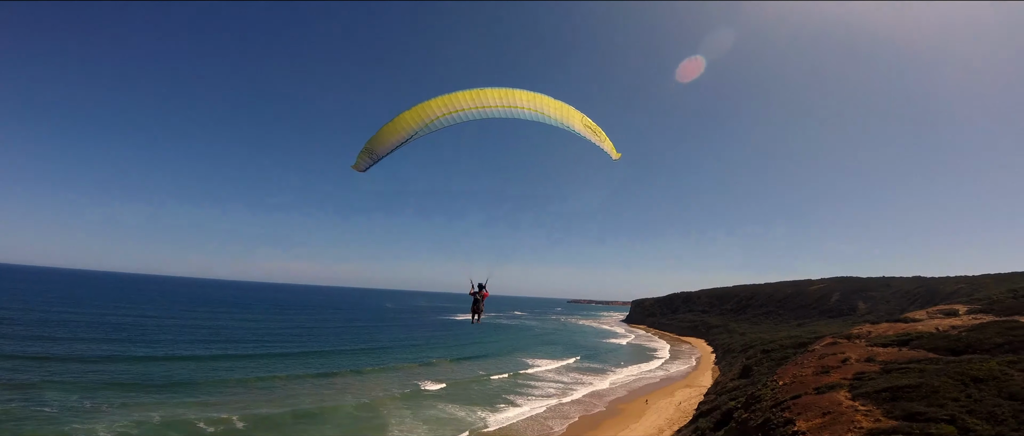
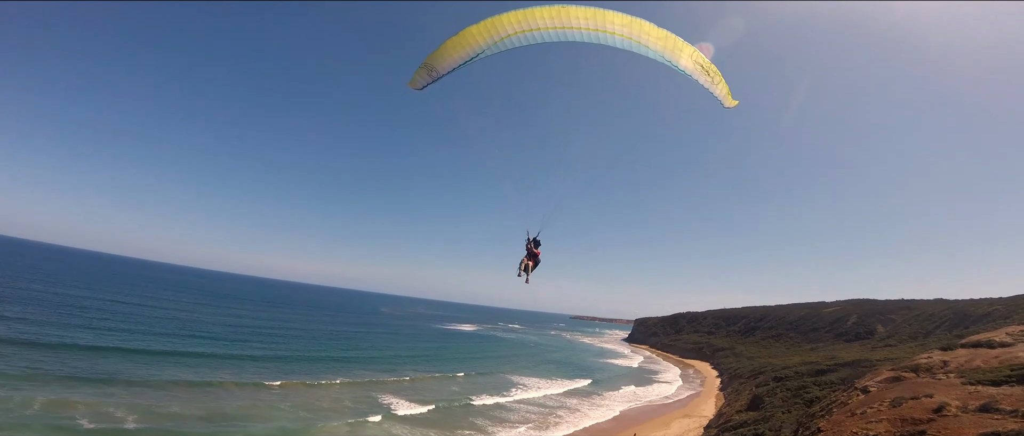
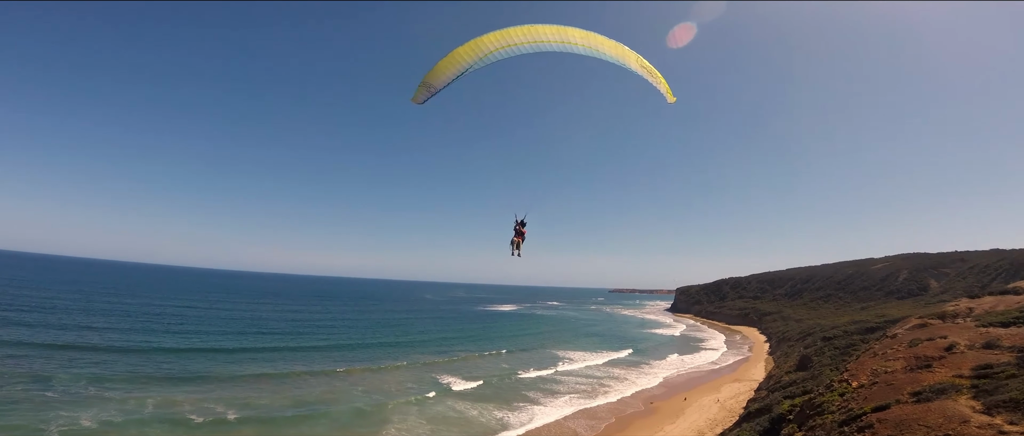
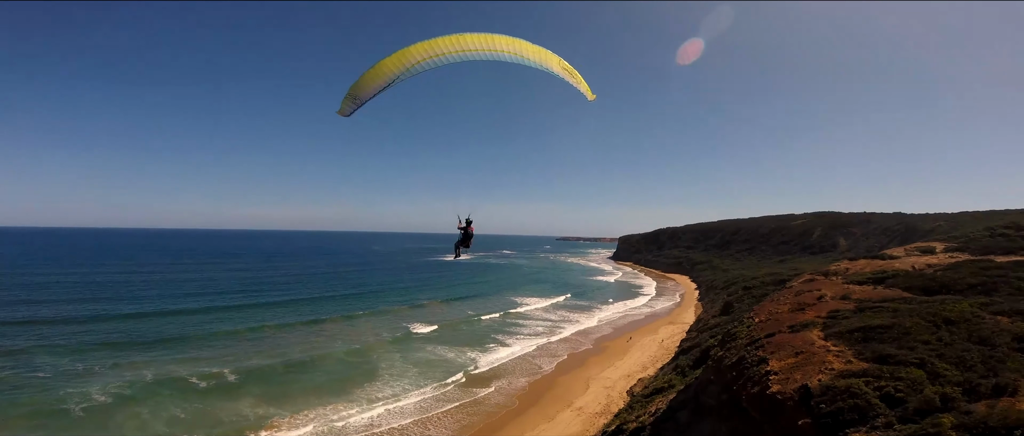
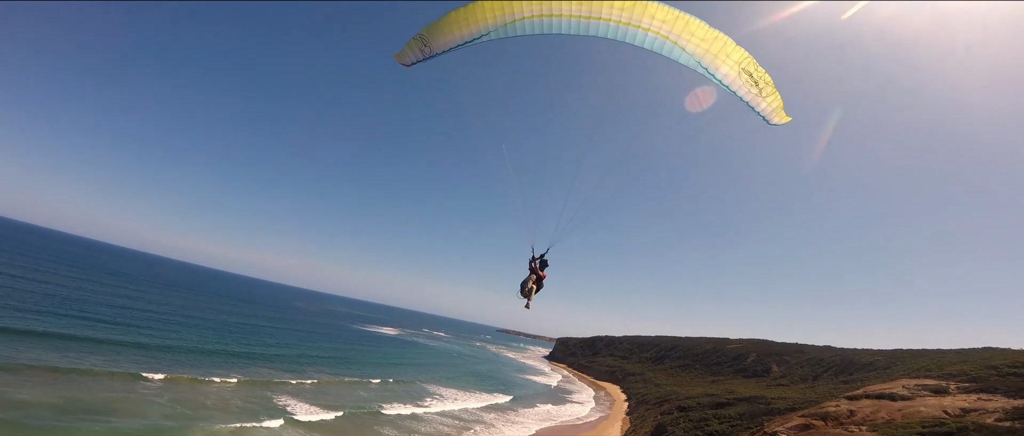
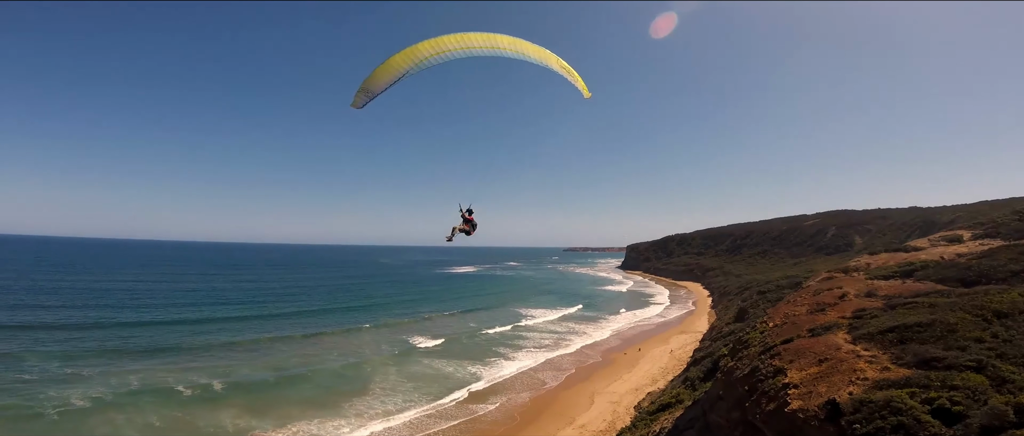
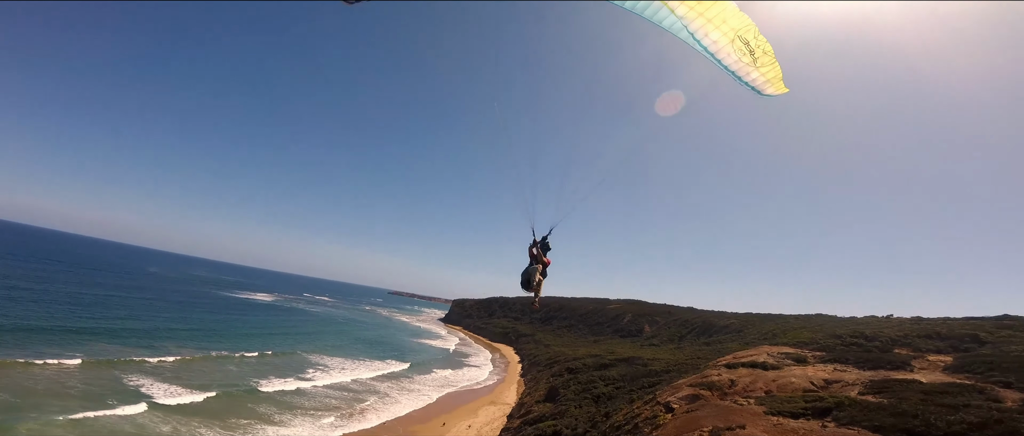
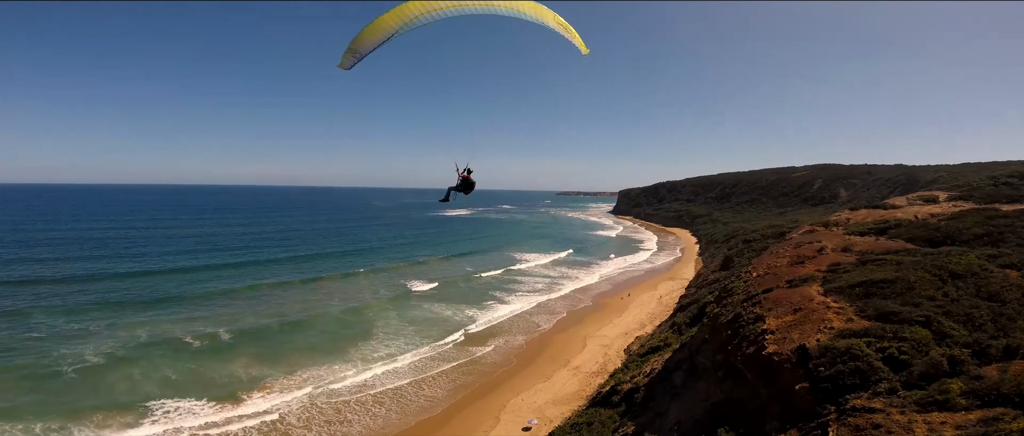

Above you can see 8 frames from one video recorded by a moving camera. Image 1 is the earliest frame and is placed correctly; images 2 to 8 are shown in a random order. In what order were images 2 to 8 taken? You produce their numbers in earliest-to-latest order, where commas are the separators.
4, 8, 6, 3, 2, 5, 7
